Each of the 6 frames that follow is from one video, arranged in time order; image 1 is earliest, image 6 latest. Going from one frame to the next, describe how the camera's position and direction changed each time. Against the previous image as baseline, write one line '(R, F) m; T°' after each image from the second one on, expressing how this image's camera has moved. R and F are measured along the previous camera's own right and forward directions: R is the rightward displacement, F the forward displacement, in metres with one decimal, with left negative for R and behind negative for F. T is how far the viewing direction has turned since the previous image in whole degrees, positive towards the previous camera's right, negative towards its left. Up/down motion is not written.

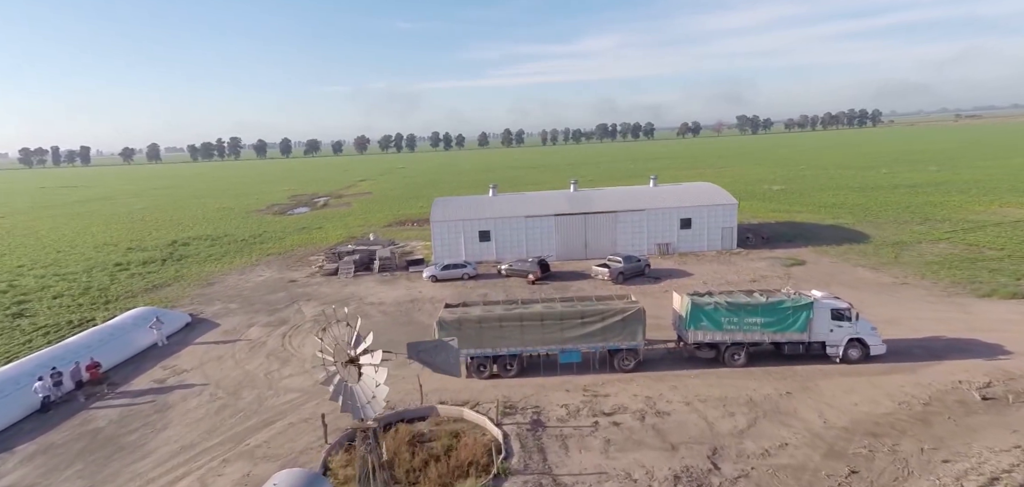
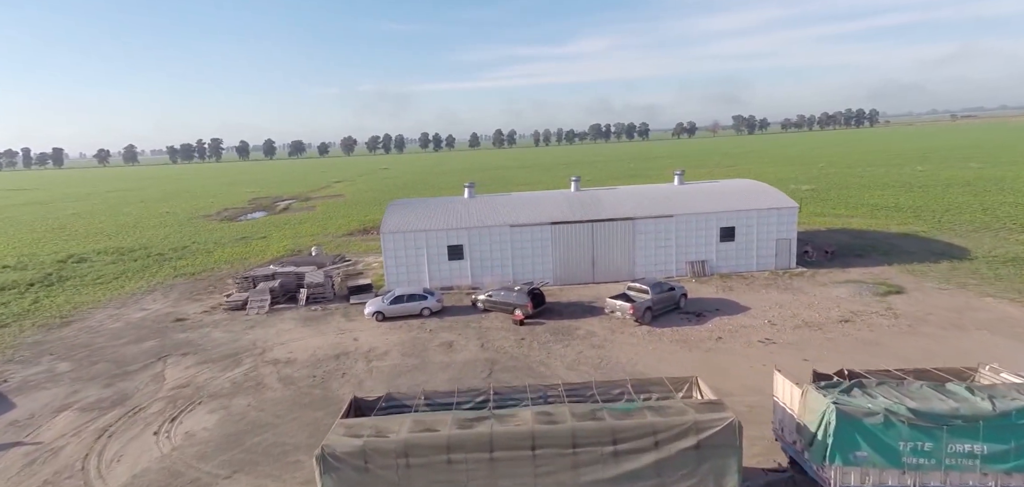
(+0.6, +10.9) m; +1°
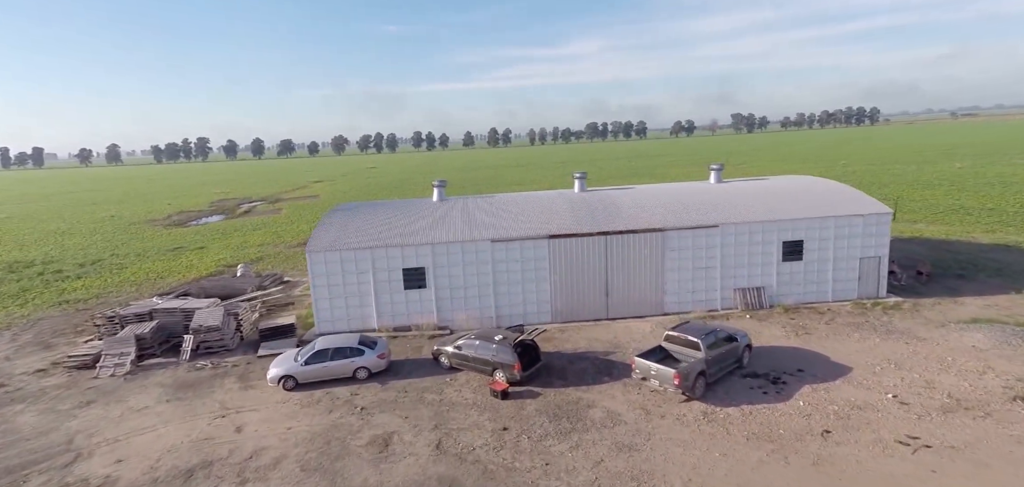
(+0.5, +8.7) m; 0°
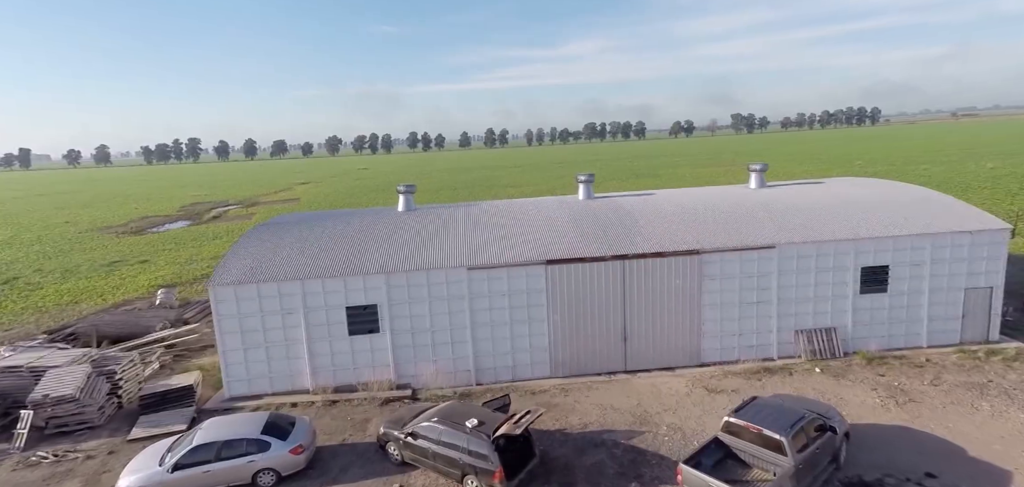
(+0.4, +5.8) m; 0°
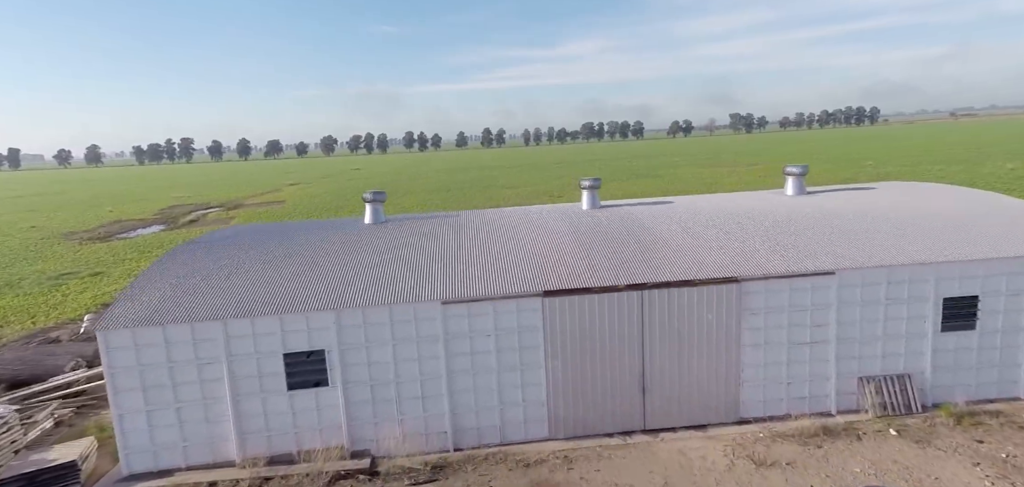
(+0.2, +3.6) m; 0°
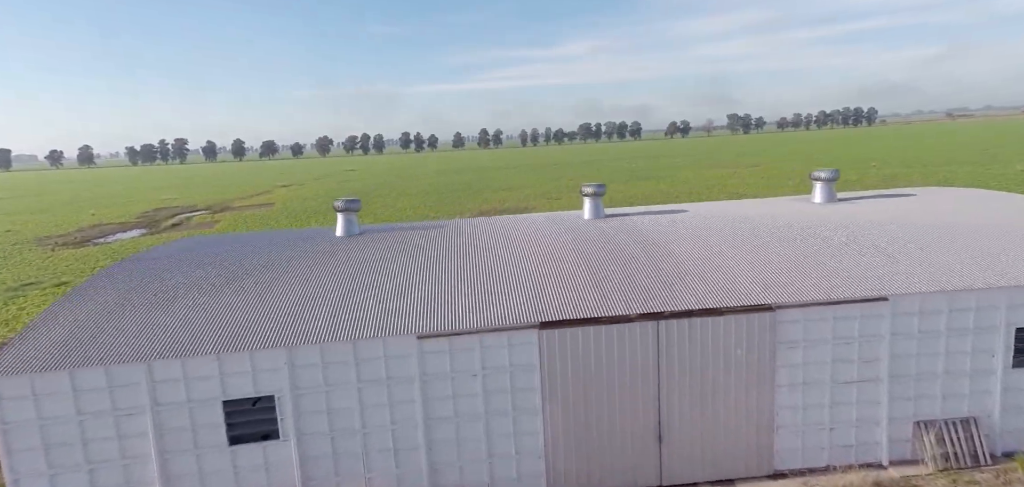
(+0.1, +2.2) m; 0°
